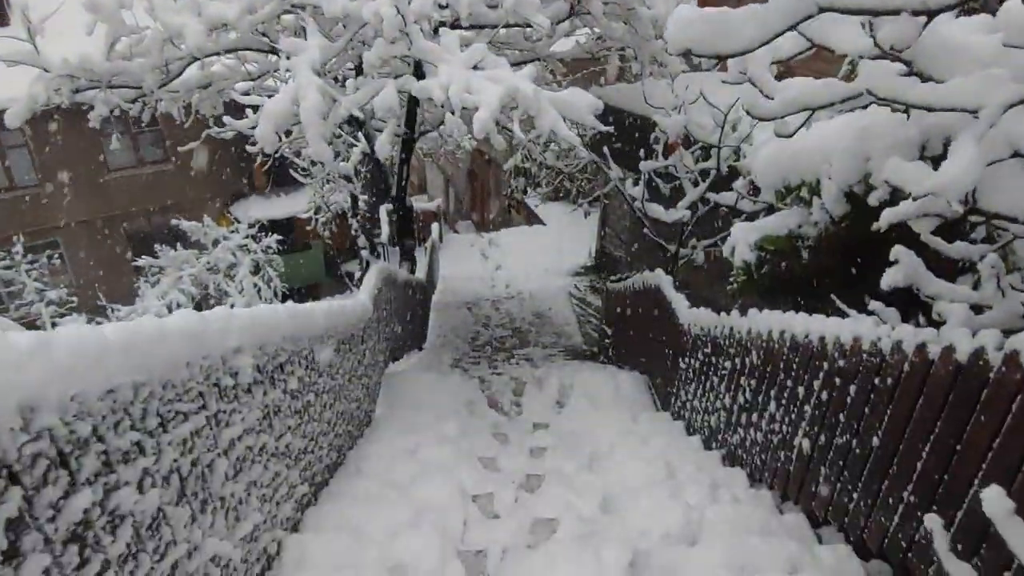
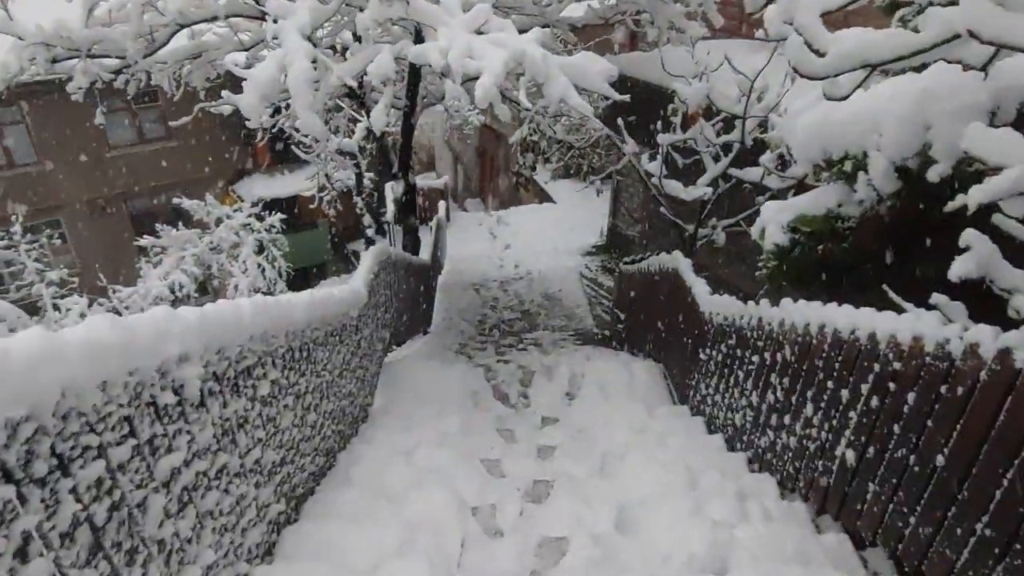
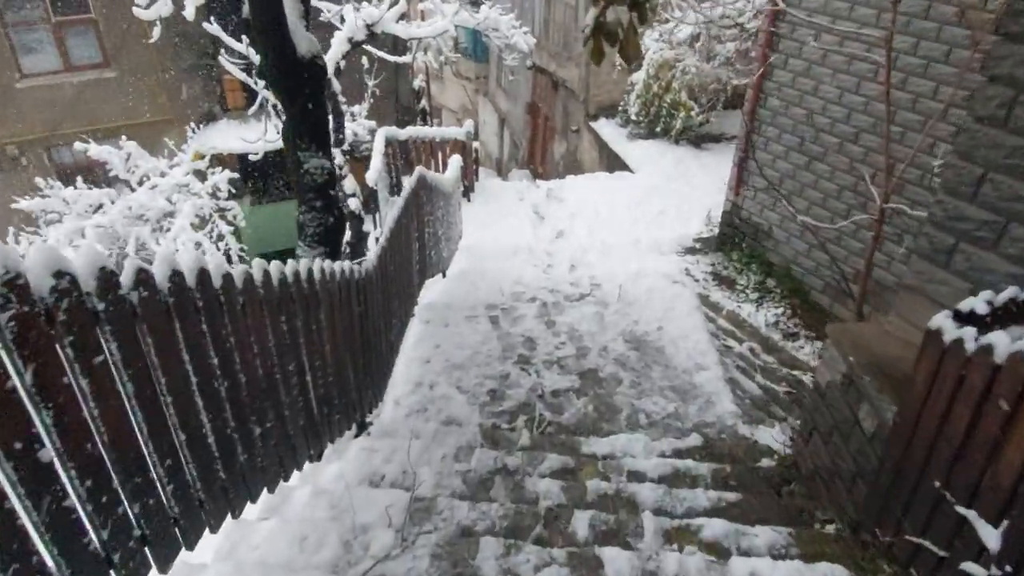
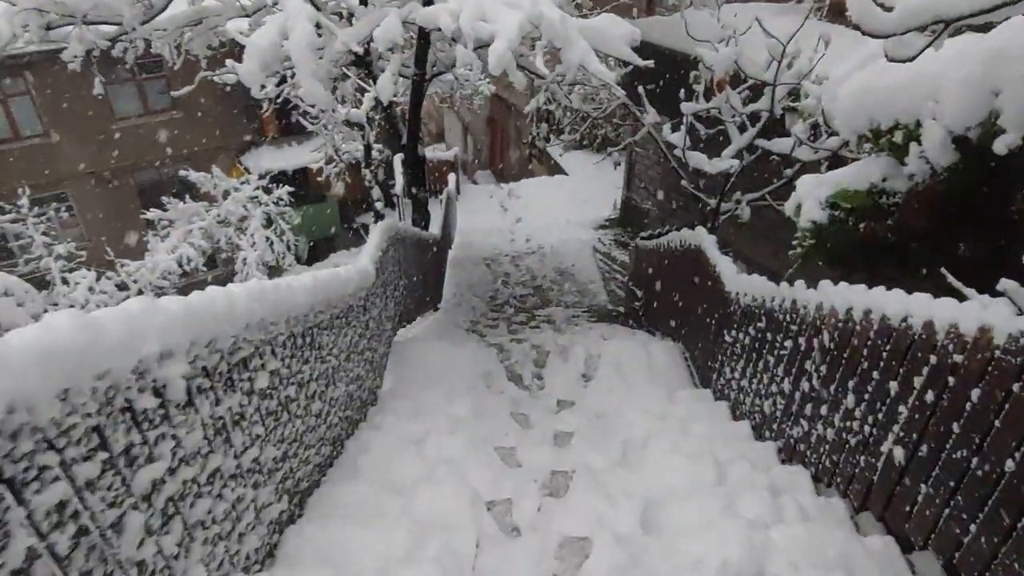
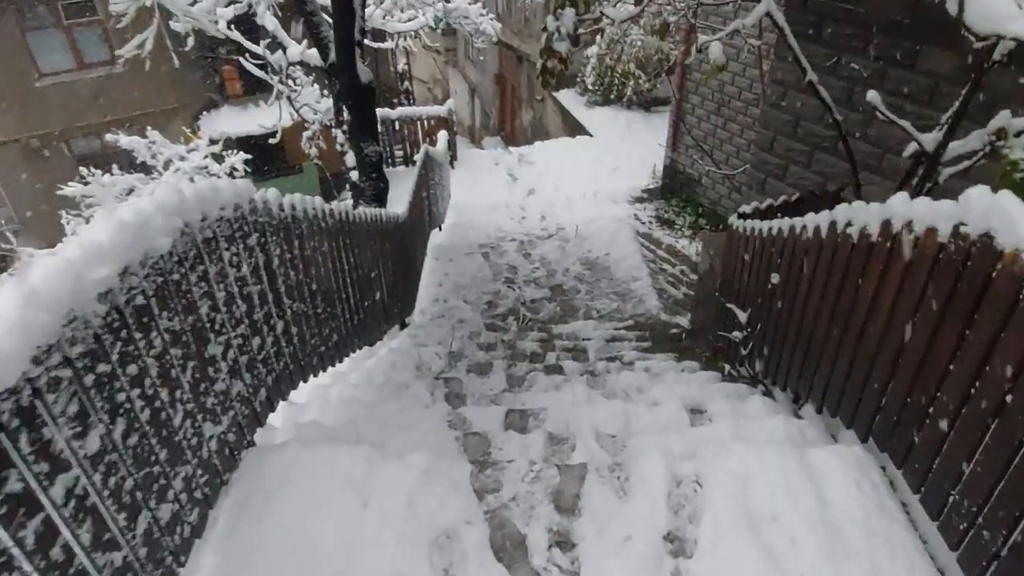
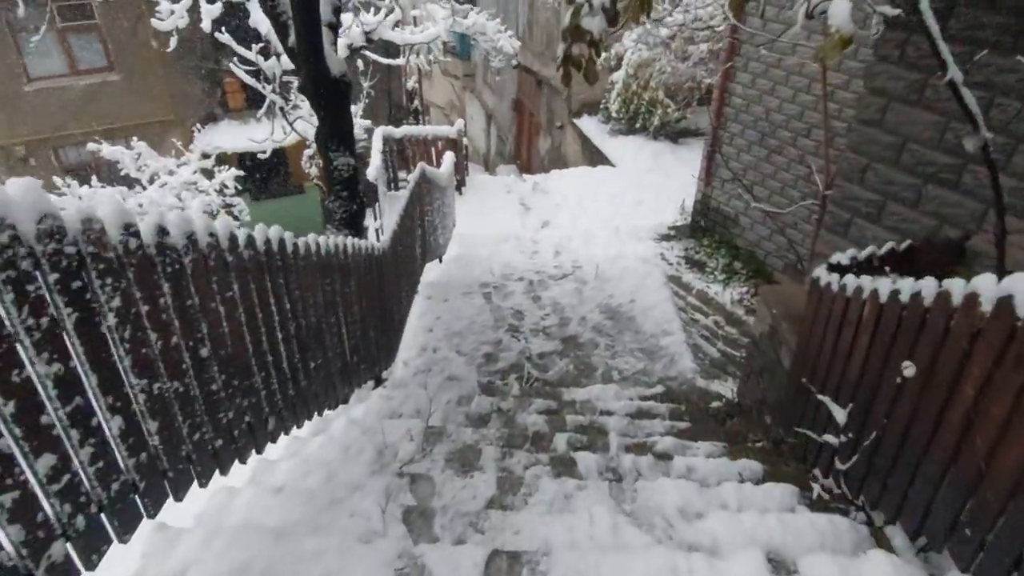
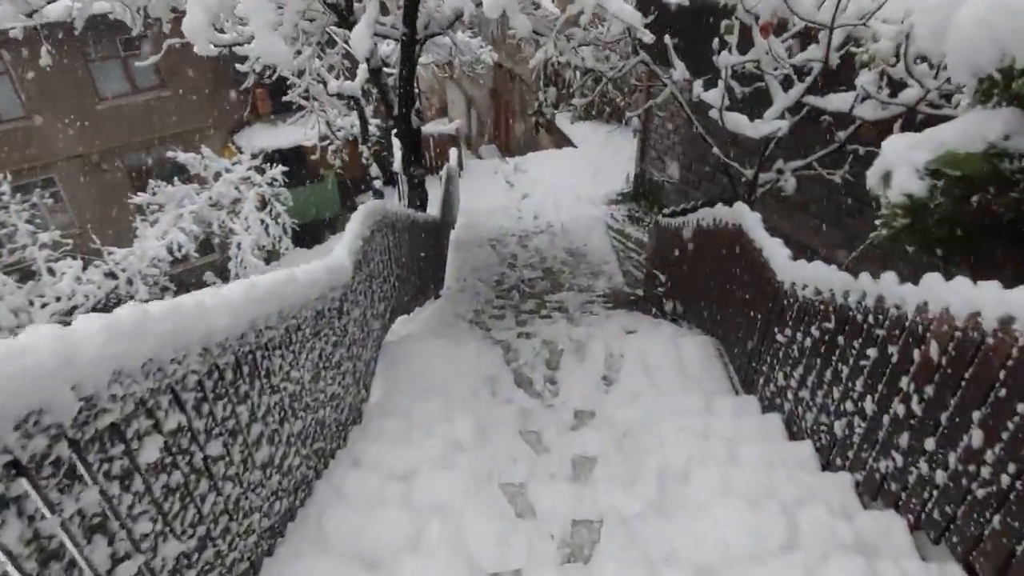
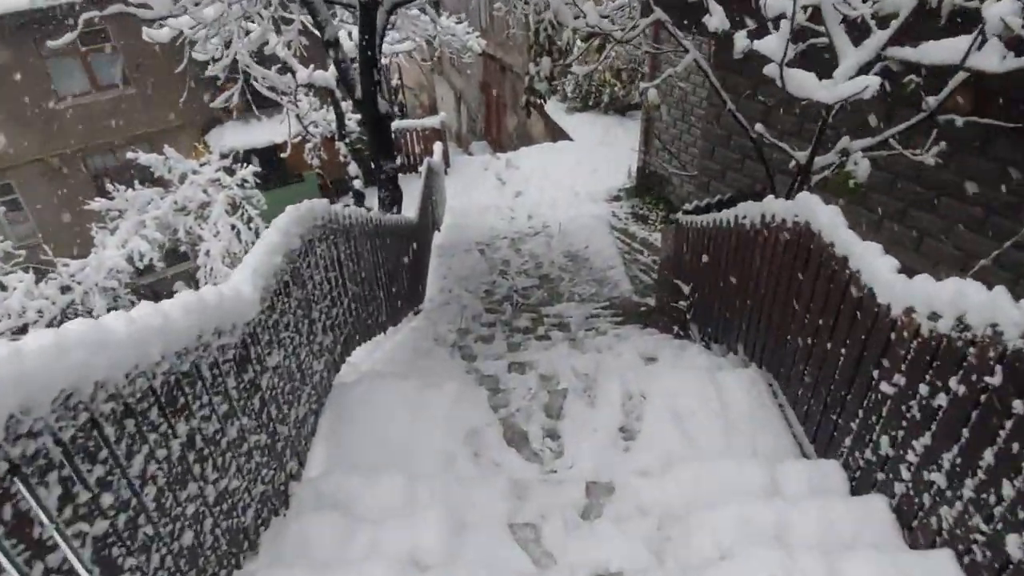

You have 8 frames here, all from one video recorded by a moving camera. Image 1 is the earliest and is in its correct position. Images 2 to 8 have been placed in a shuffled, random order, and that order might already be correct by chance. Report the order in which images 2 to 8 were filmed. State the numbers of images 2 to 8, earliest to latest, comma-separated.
2, 4, 7, 8, 5, 6, 3
